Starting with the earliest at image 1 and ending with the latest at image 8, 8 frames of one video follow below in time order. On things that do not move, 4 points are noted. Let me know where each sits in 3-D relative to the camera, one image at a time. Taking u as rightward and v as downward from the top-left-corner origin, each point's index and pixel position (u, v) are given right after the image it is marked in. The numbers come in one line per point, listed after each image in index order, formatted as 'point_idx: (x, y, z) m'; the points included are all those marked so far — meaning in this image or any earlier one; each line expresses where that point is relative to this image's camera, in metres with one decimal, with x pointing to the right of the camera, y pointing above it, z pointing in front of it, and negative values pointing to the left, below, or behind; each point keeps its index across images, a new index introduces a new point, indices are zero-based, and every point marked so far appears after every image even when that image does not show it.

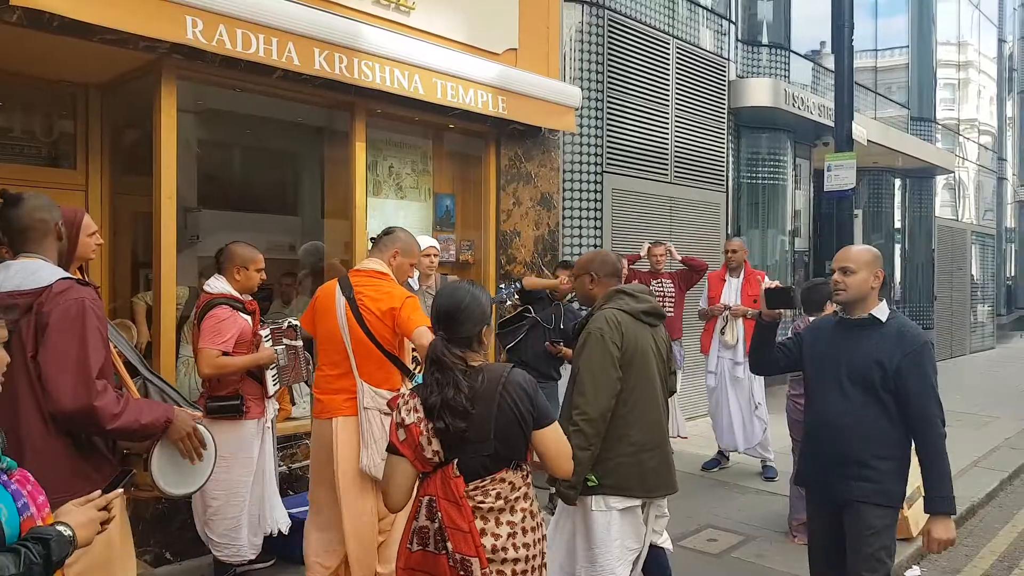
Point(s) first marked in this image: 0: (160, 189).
0: (-2.8, +0.7, +4.2) m
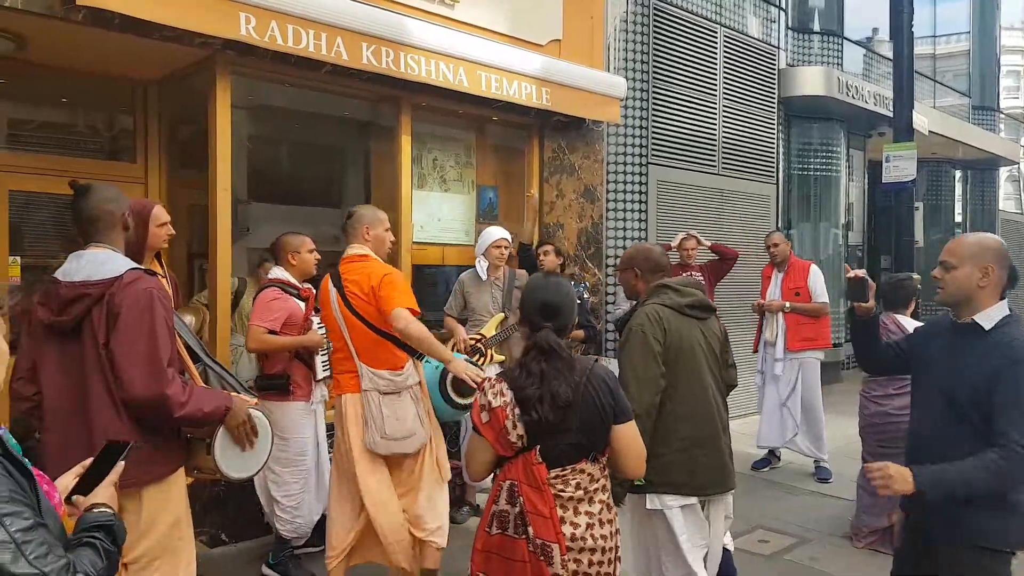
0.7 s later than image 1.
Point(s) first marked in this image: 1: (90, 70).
0: (-2.5, +0.8, +4.3) m
1: (-3.7, +1.9, +4.5) m
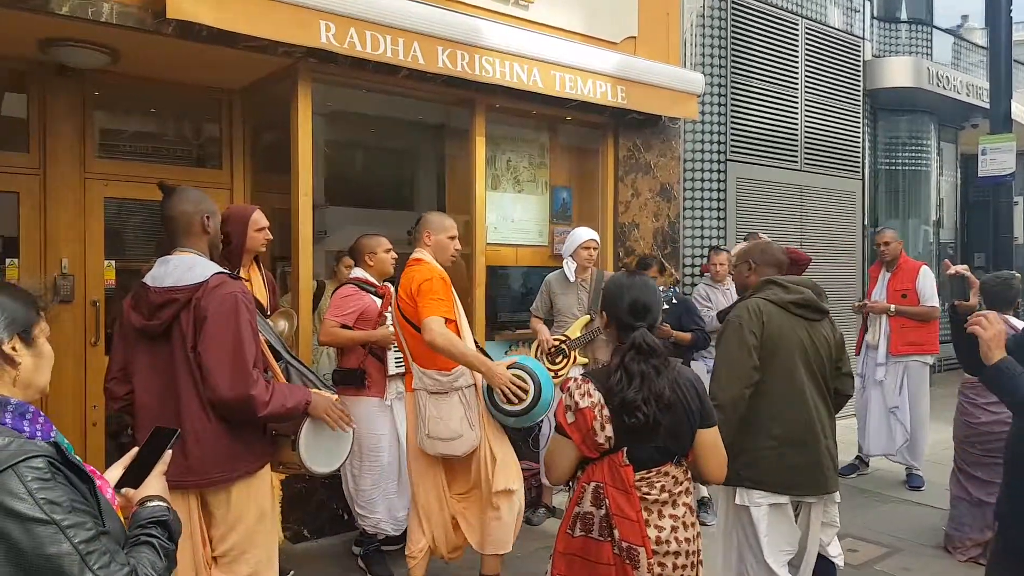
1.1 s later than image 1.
0: (-1.8, +0.8, +4.4) m
1: (-3.0, +1.9, +4.7) m
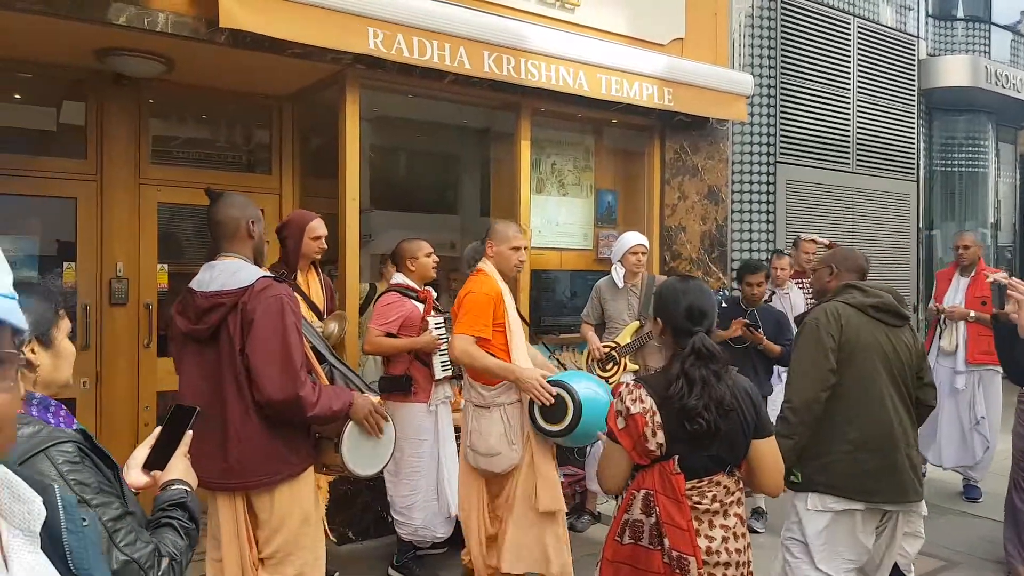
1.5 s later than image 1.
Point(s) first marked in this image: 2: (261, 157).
0: (-1.4, +0.8, +4.4) m
1: (-2.6, +1.8, +4.8) m
2: (-2.4, +1.3, +5.0) m
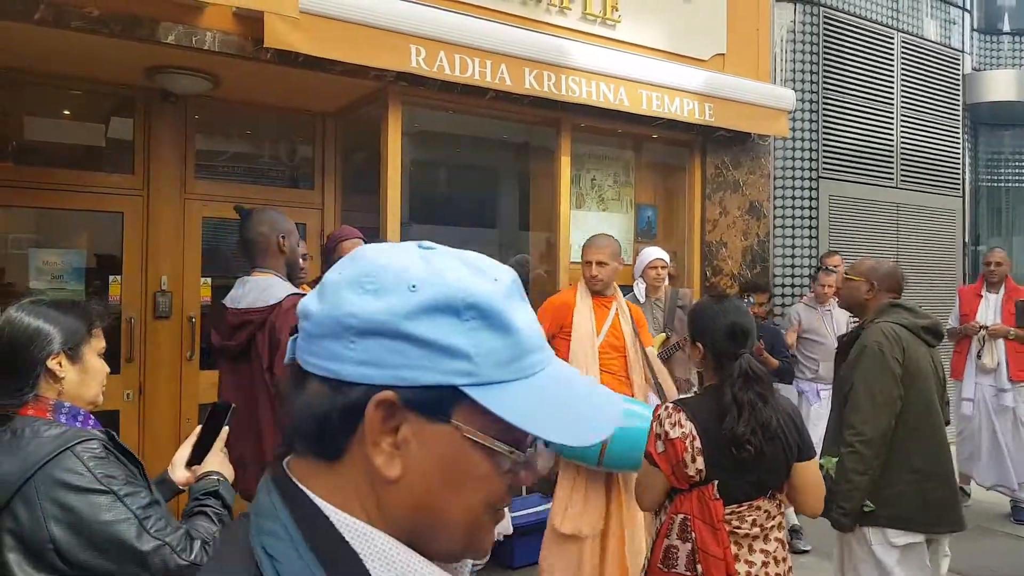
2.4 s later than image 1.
0: (-1.1, +0.7, +4.4) m
1: (-2.2, +1.7, +4.9) m
2: (-2.0, +1.1, +5.0) m
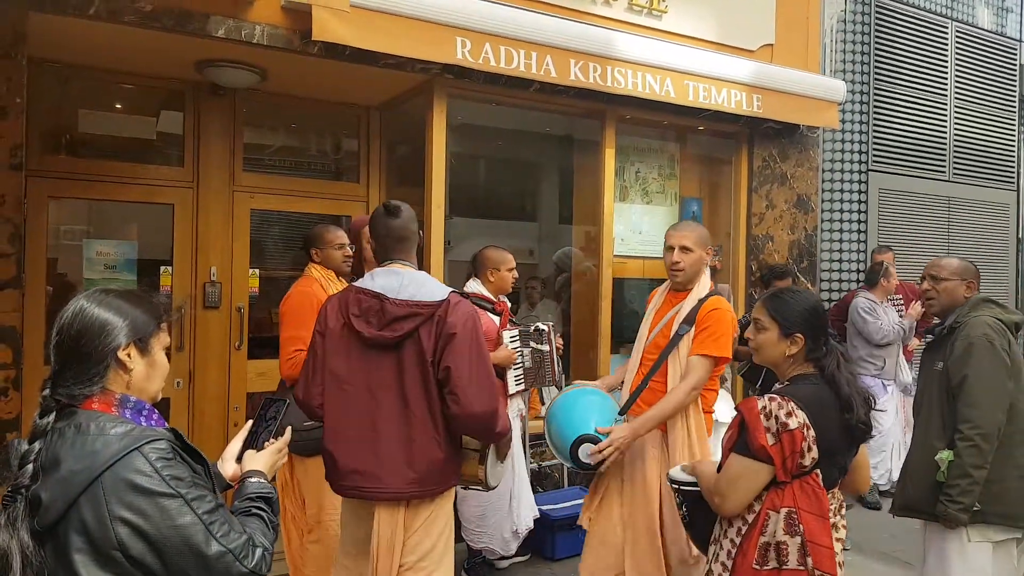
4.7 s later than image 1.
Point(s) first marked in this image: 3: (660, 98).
0: (-0.7, +0.7, +4.5) m
1: (-1.8, +1.8, +4.9) m
2: (-1.6, +1.2, +5.1) m
3: (+1.3, +1.7, +4.5) m
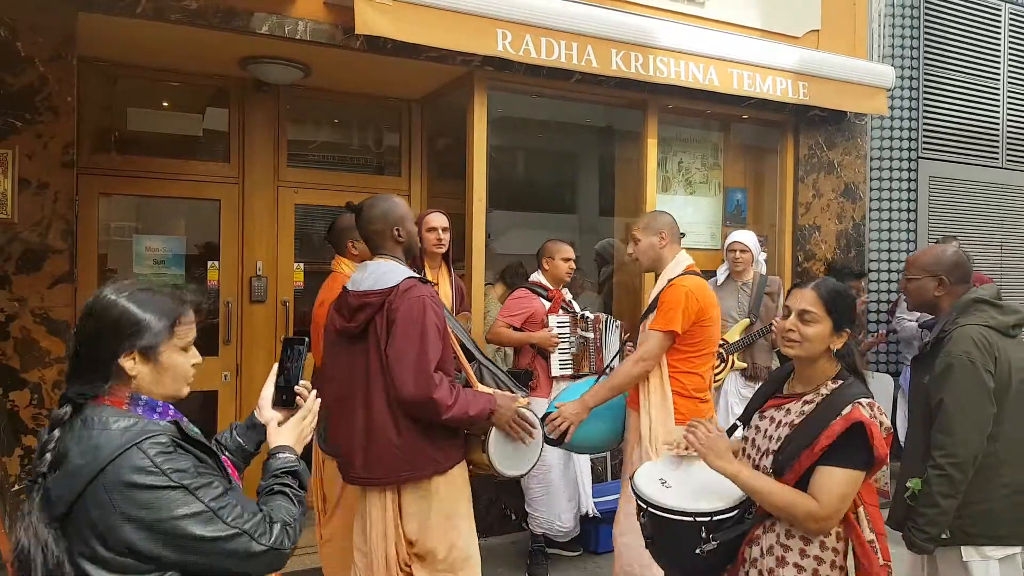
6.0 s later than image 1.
0: (-0.3, +0.8, +4.5) m
1: (-1.5, +1.9, +4.9) m
2: (-1.3, +1.3, +5.1) m
3: (+1.7, +1.7, +4.5) m
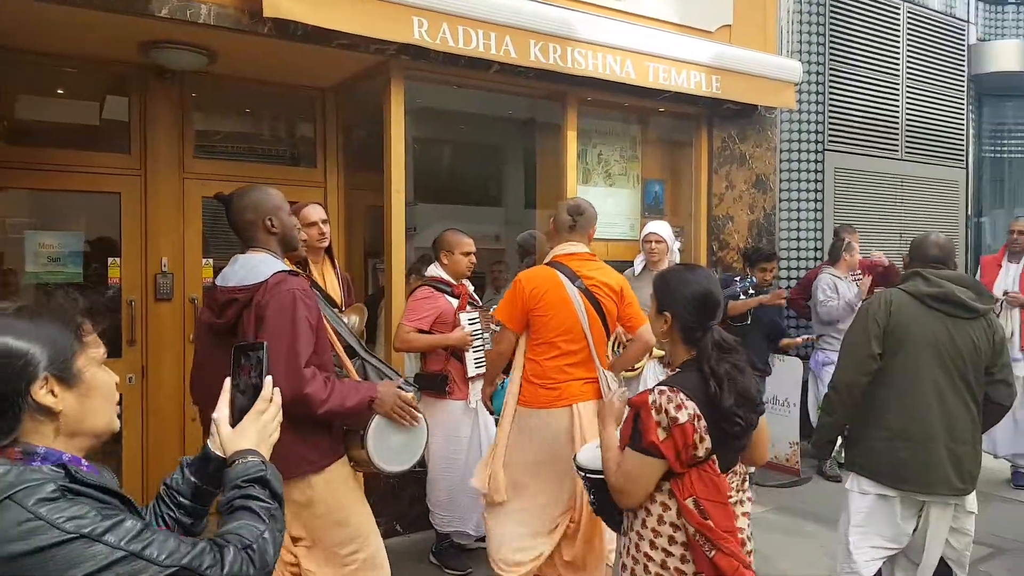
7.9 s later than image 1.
0: (-1.0, +0.8, +4.4) m
1: (-2.2, +1.9, +4.7) m
2: (-2.0, +1.3, +4.9) m
3: (+0.9, +1.8, +4.5) m
